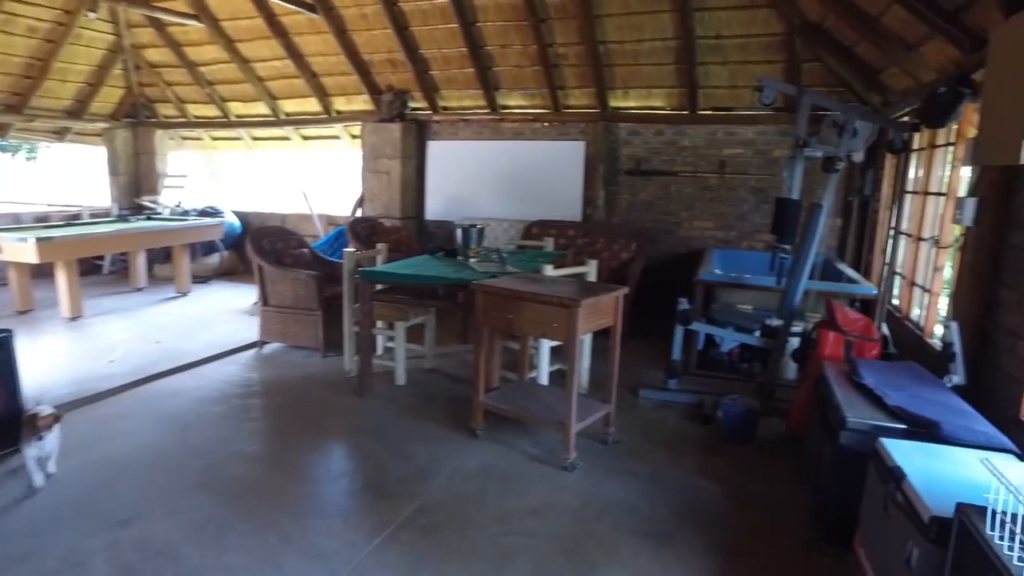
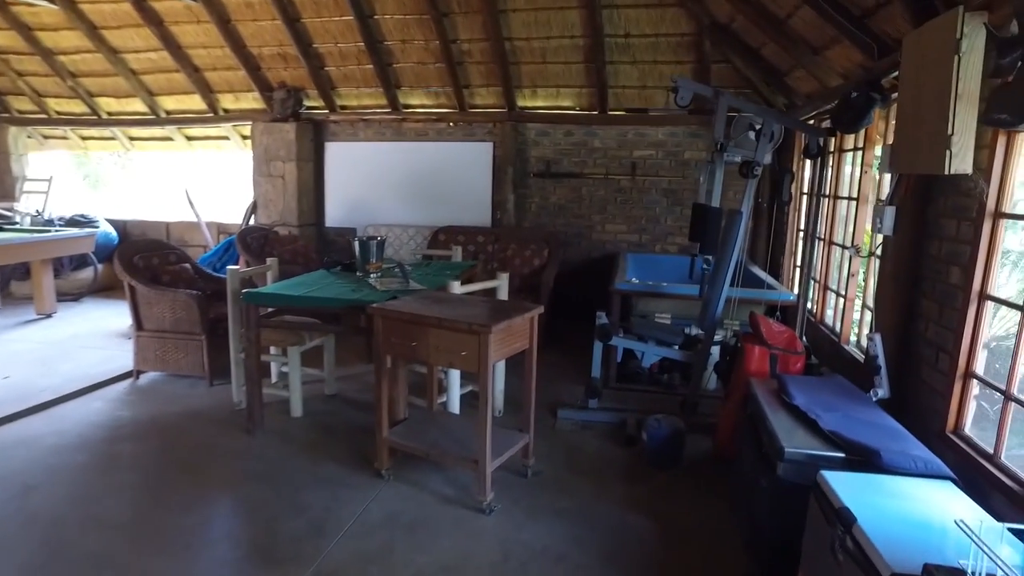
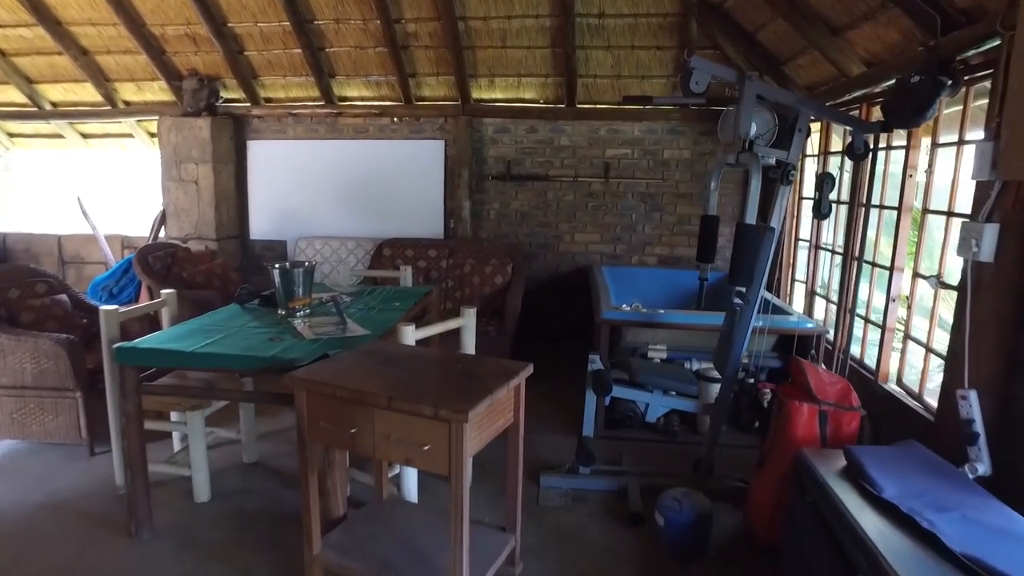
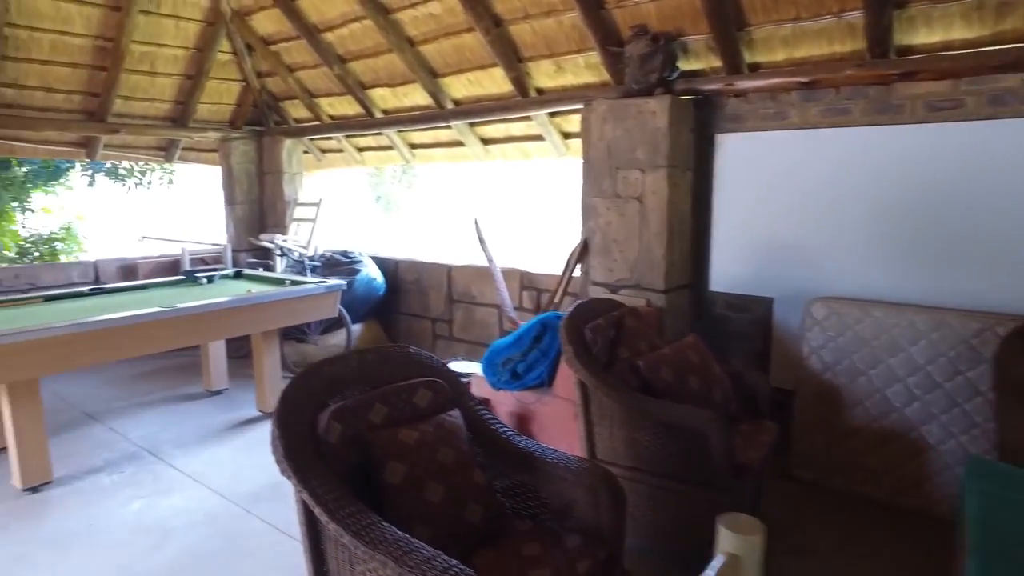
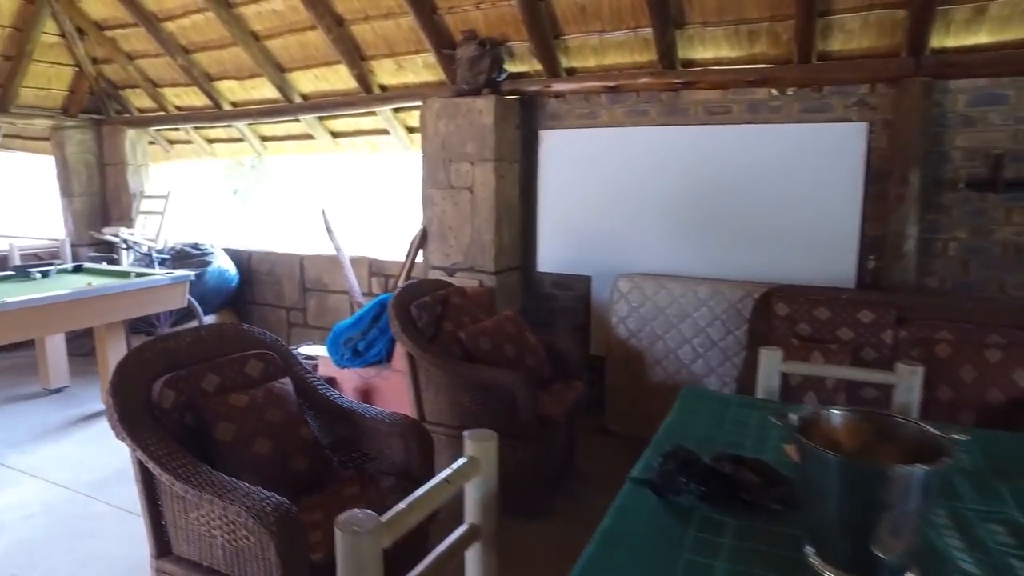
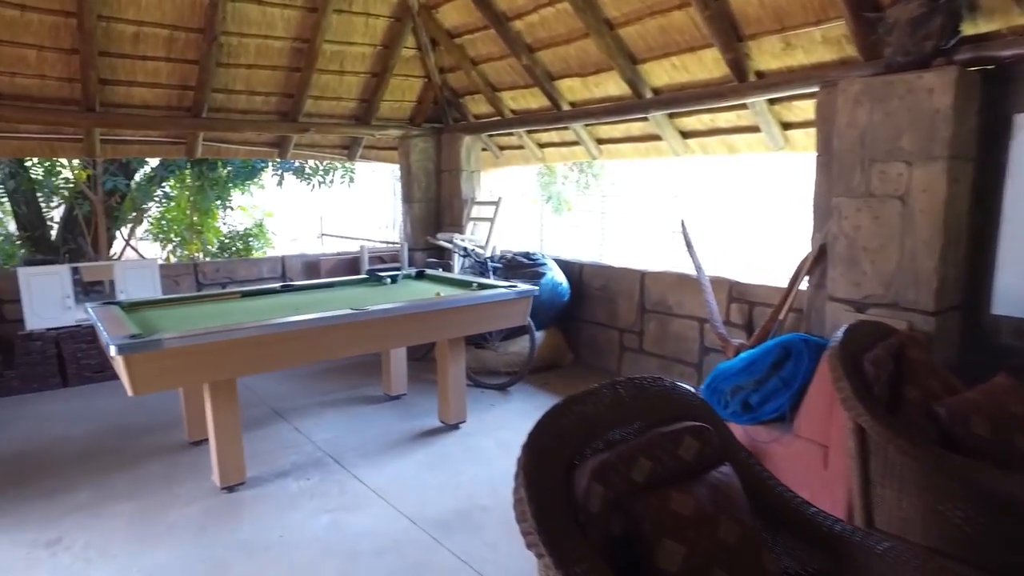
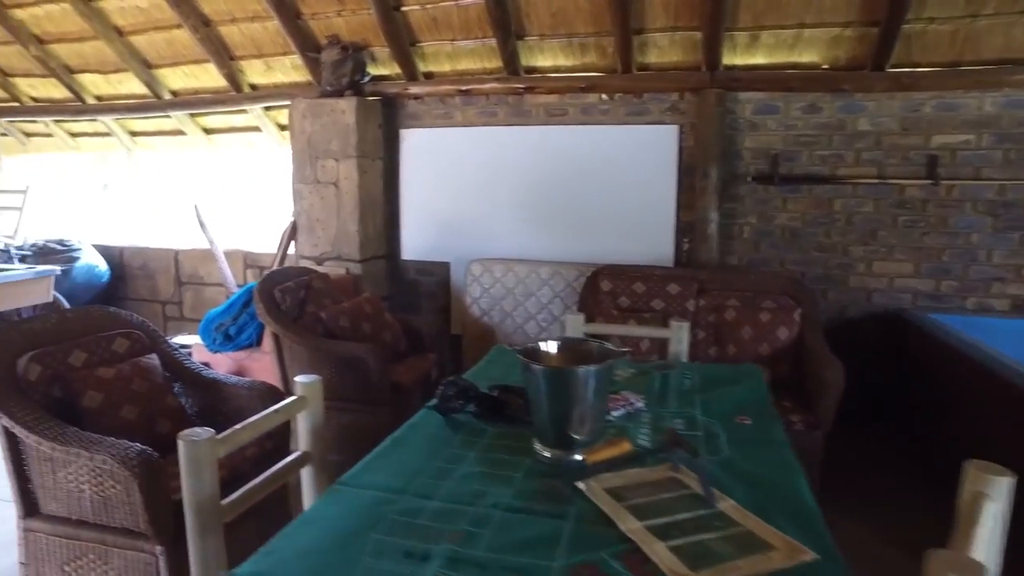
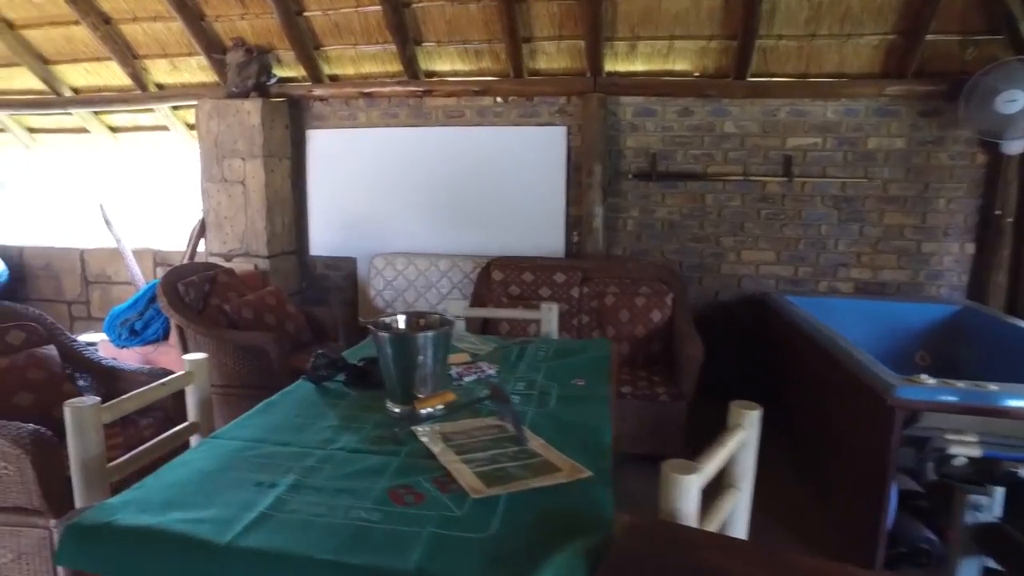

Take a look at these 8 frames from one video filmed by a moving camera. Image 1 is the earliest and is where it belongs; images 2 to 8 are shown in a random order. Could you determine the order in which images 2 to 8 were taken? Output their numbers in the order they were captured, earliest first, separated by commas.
2, 3, 8, 7, 5, 4, 6
